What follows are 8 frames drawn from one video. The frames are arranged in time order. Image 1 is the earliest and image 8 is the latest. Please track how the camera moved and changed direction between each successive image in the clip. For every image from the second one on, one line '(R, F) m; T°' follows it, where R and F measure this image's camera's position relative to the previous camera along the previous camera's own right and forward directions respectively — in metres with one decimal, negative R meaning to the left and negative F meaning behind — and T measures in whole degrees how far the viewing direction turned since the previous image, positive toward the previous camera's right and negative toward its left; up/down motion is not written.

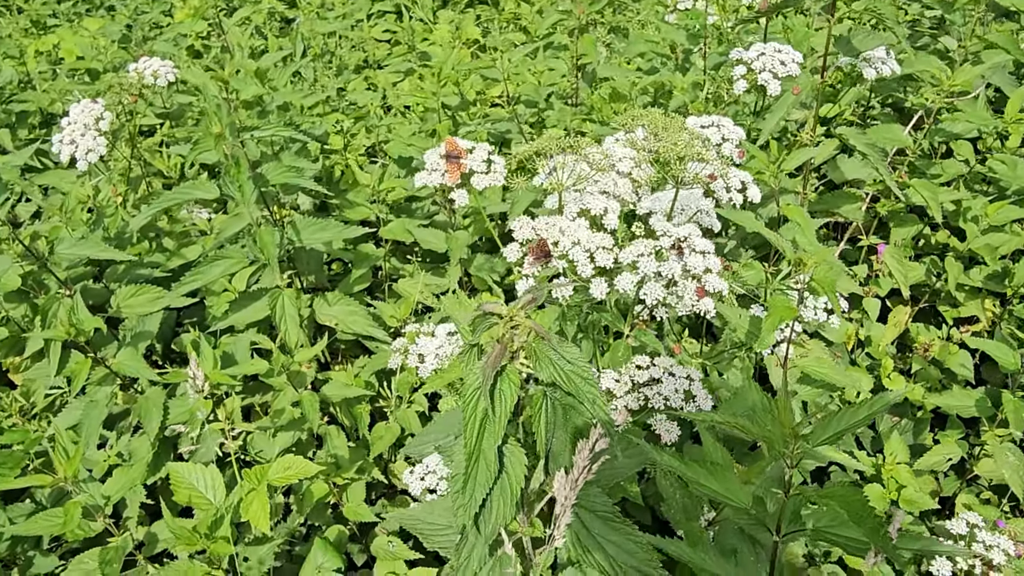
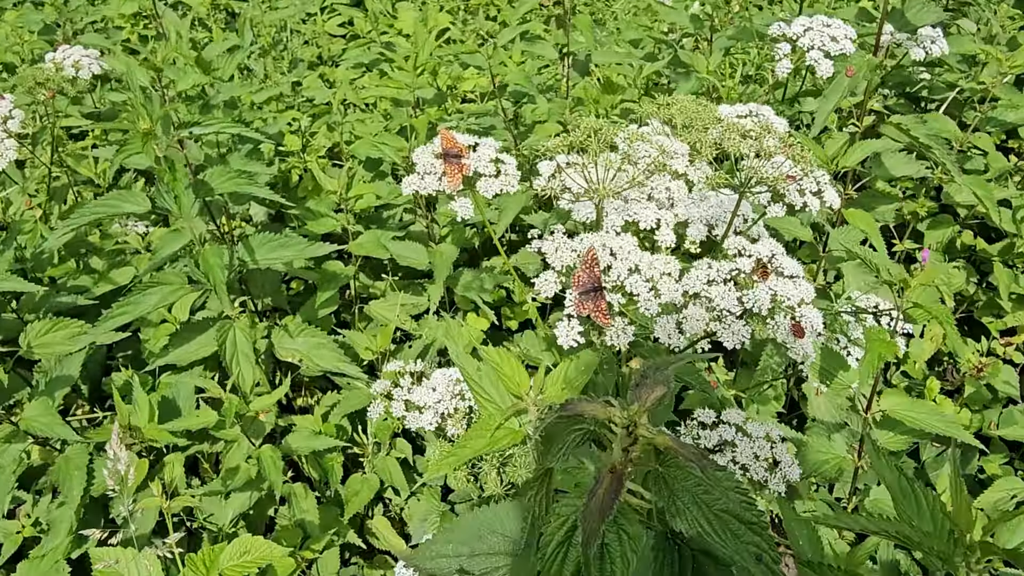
(-0.2, +0.7) m; +3°
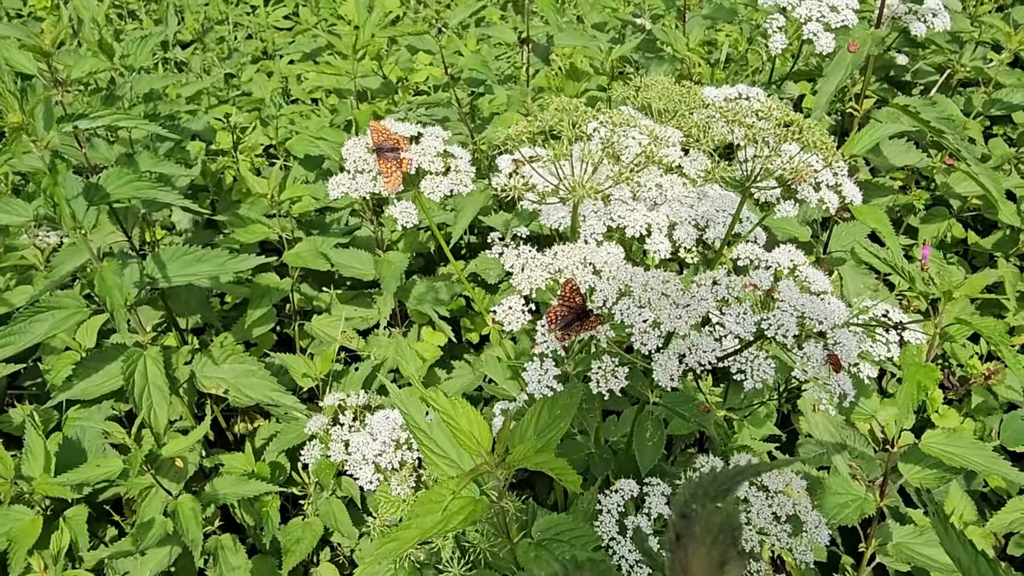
(0.0, +0.5) m; +3°
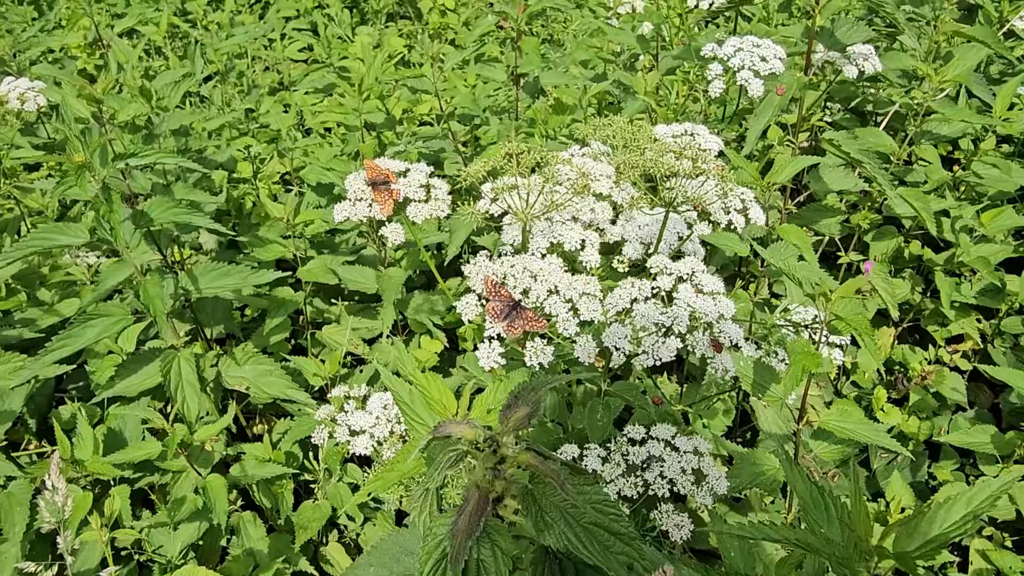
(+0.1, -0.5) m; -1°
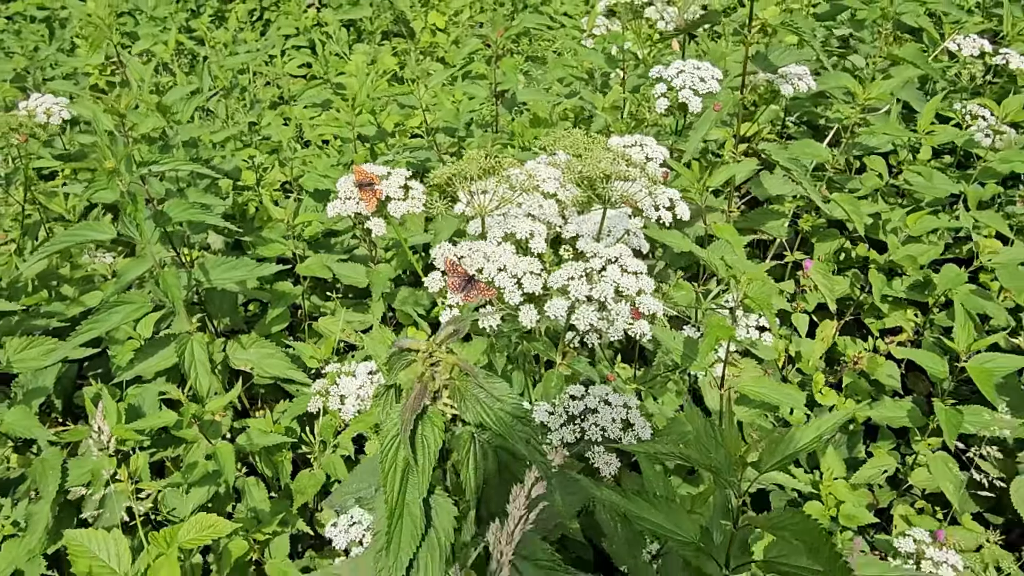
(+0.1, -0.5) m; 0°
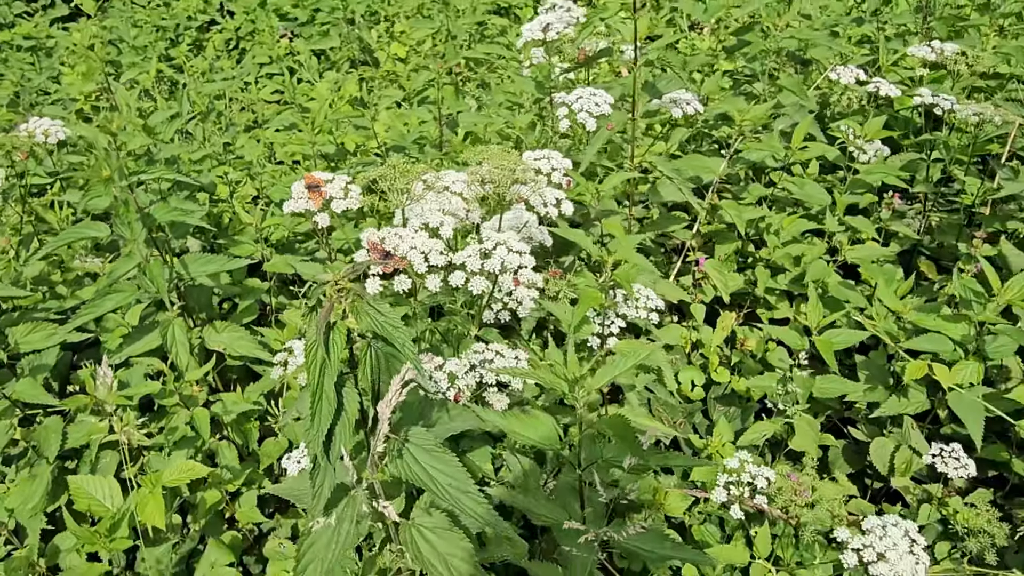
(+0.3, -0.8) m; +1°
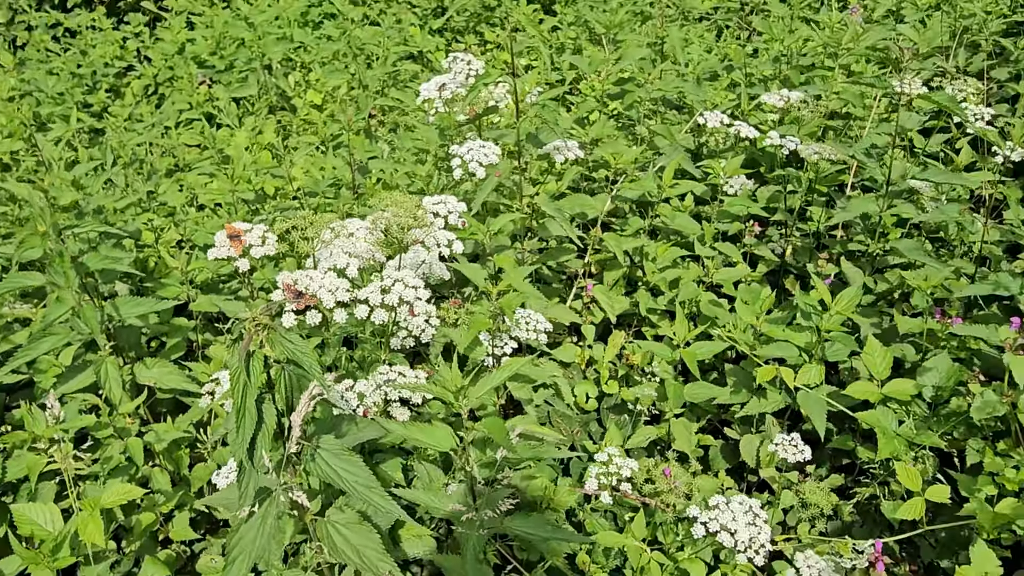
(+0.2, -0.6) m; +5°
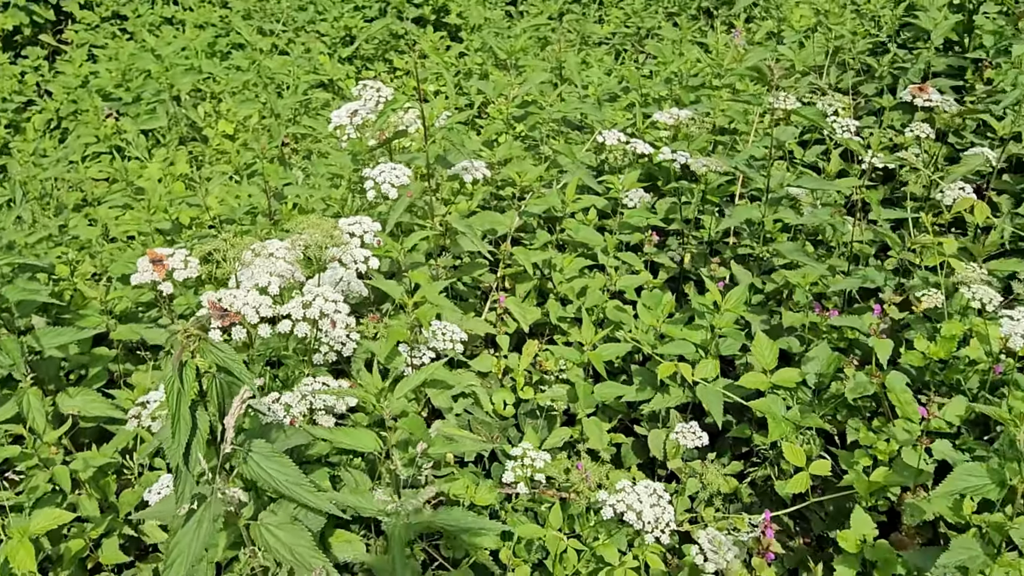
(0.0, -0.3) m; +5°
